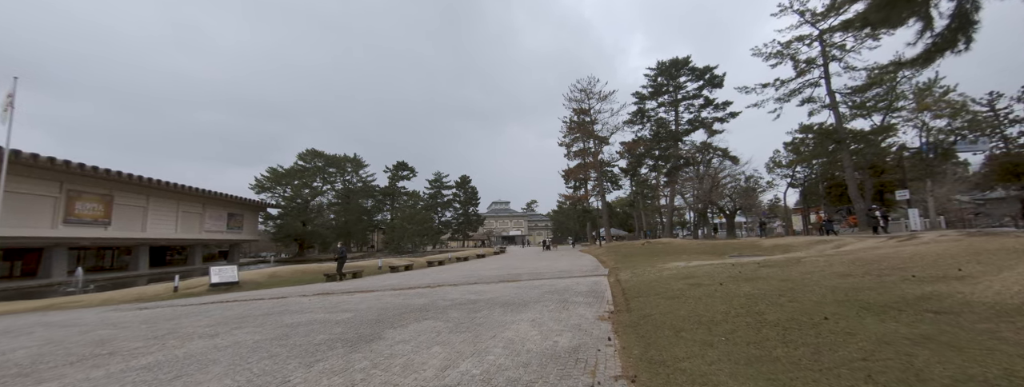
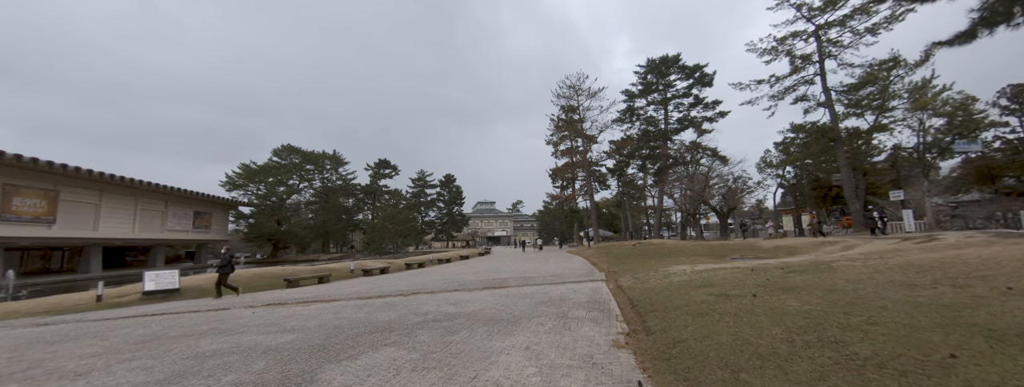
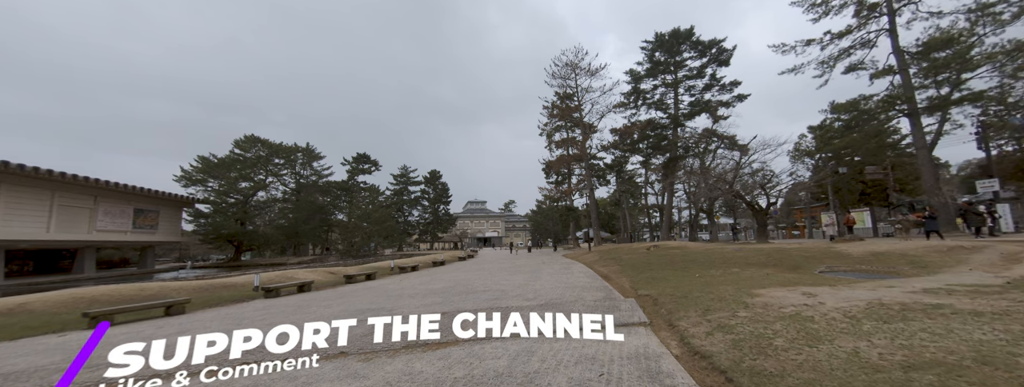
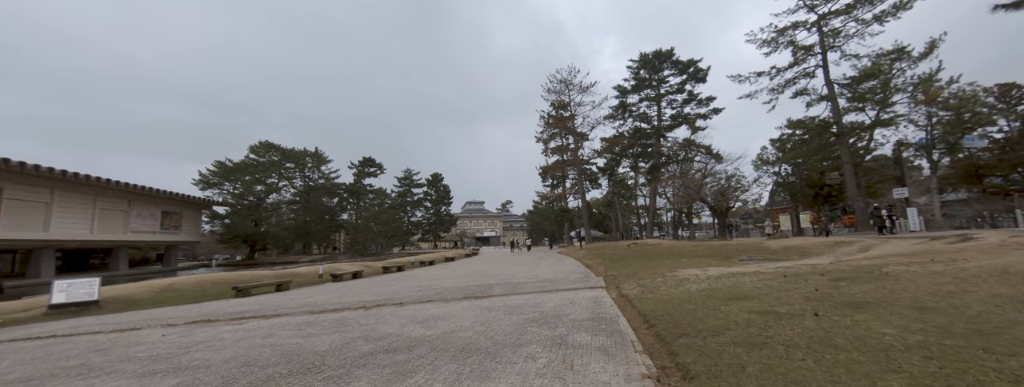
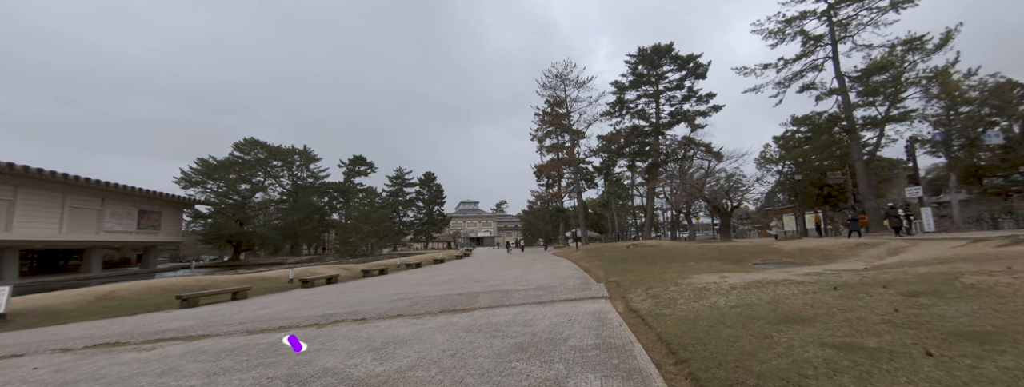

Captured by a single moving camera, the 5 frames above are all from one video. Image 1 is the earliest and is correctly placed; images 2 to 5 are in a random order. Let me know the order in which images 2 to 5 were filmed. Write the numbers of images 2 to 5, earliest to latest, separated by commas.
2, 4, 5, 3
